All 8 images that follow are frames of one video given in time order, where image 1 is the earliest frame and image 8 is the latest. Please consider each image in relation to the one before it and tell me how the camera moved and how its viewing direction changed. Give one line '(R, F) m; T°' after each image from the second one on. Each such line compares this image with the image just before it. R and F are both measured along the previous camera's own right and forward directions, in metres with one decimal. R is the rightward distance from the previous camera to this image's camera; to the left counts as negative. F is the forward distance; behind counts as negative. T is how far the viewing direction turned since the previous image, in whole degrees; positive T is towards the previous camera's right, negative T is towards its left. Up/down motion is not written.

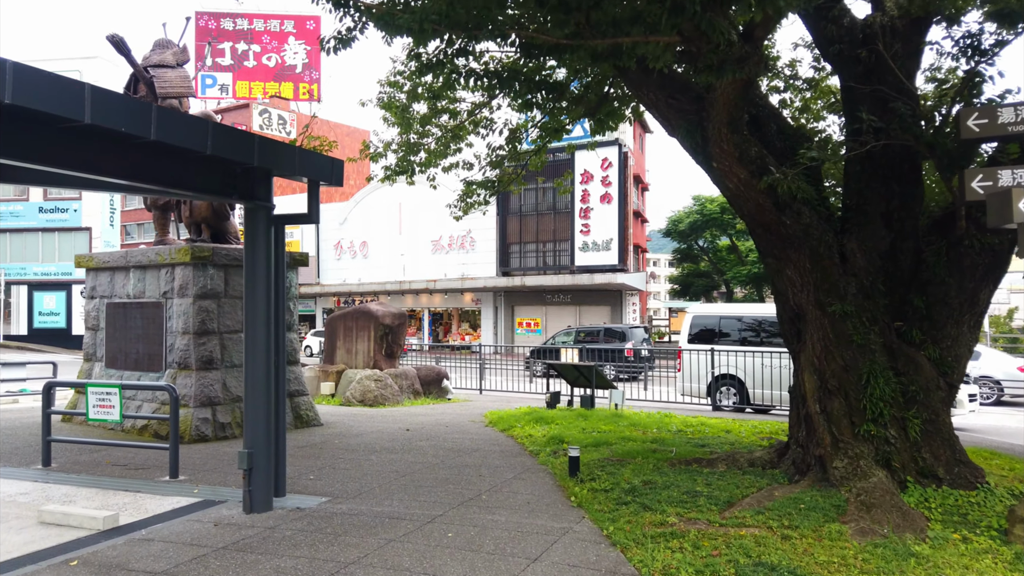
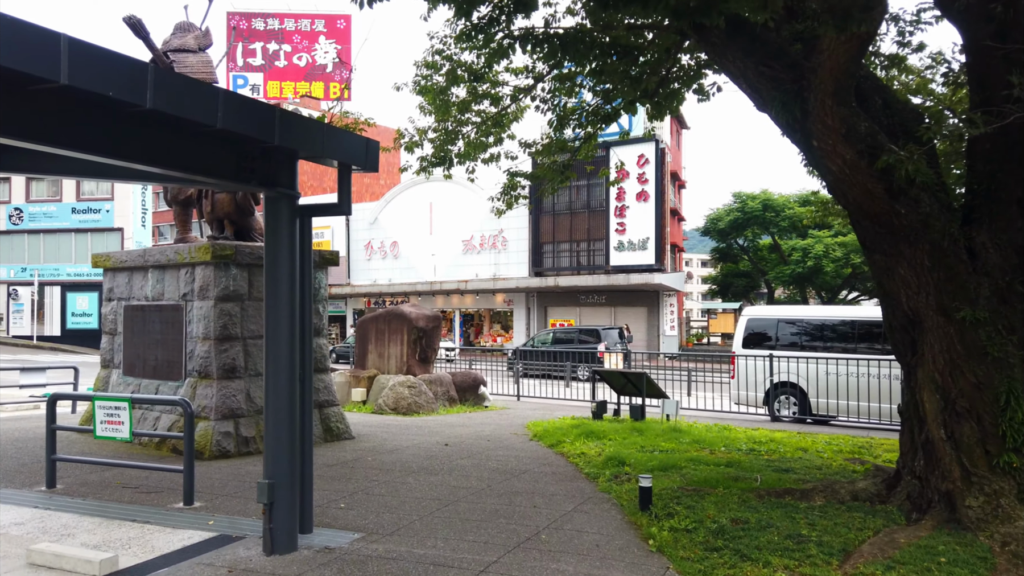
(-0.2, +0.8) m; -2°
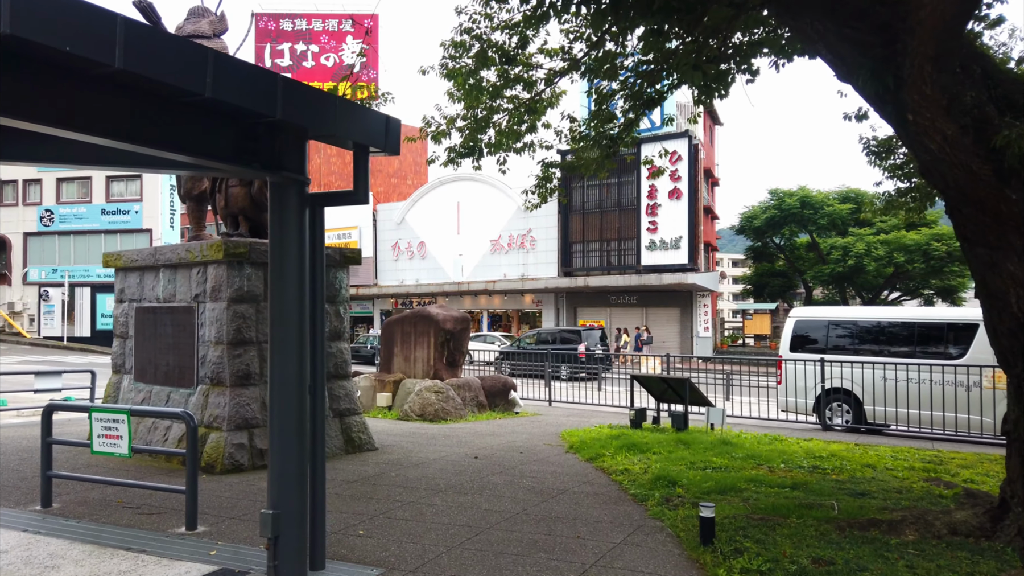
(-0.1, +0.6) m; -2°
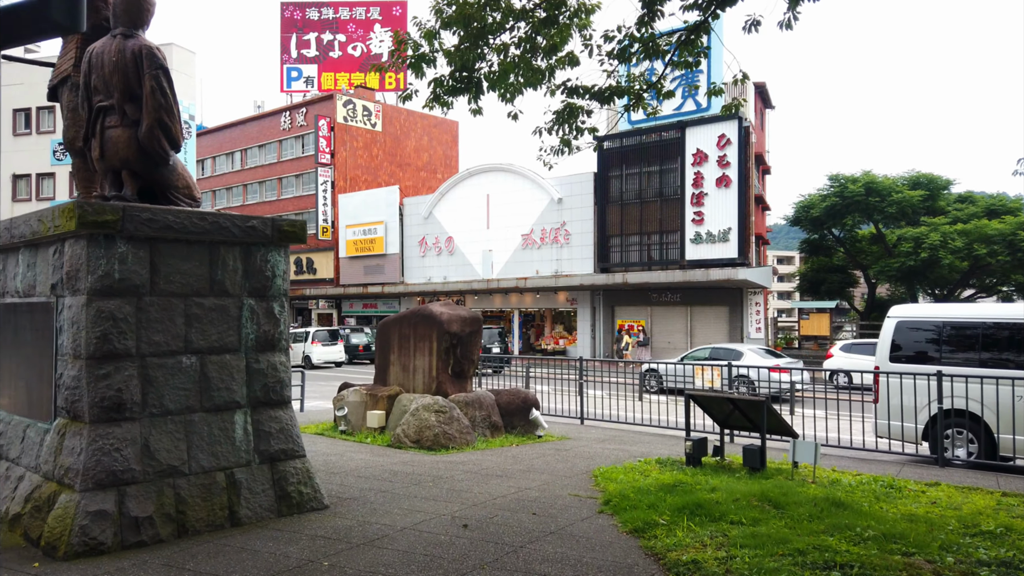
(+0.2, +2.5) m; -3°
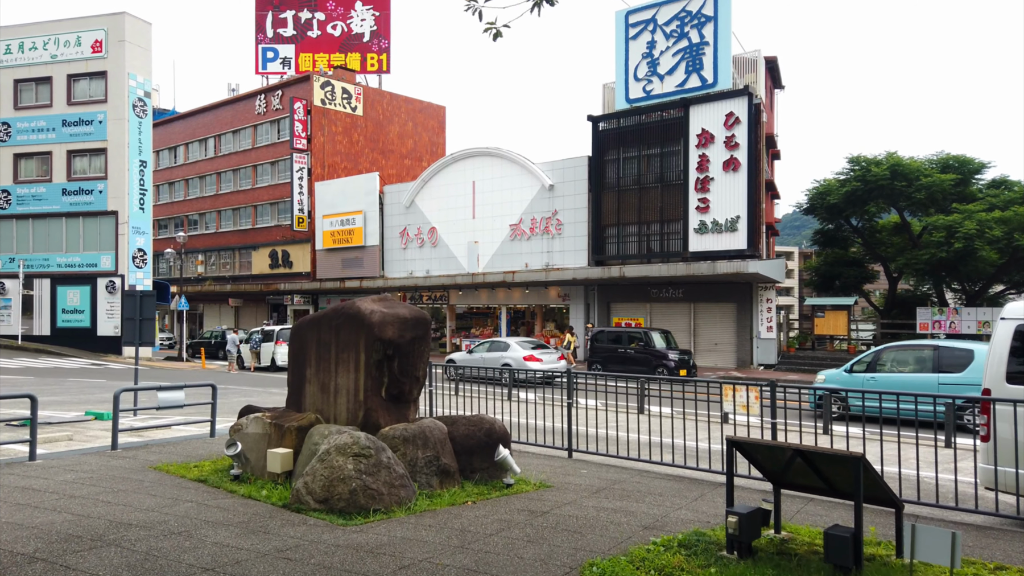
(+0.4, +3.0) m; 0°
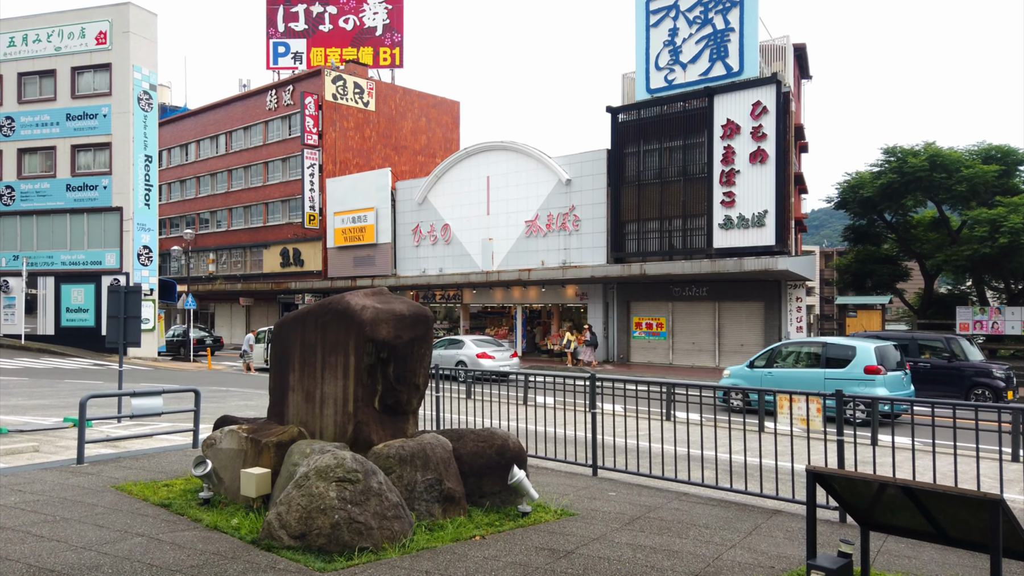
(0.0, +1.2) m; -1°
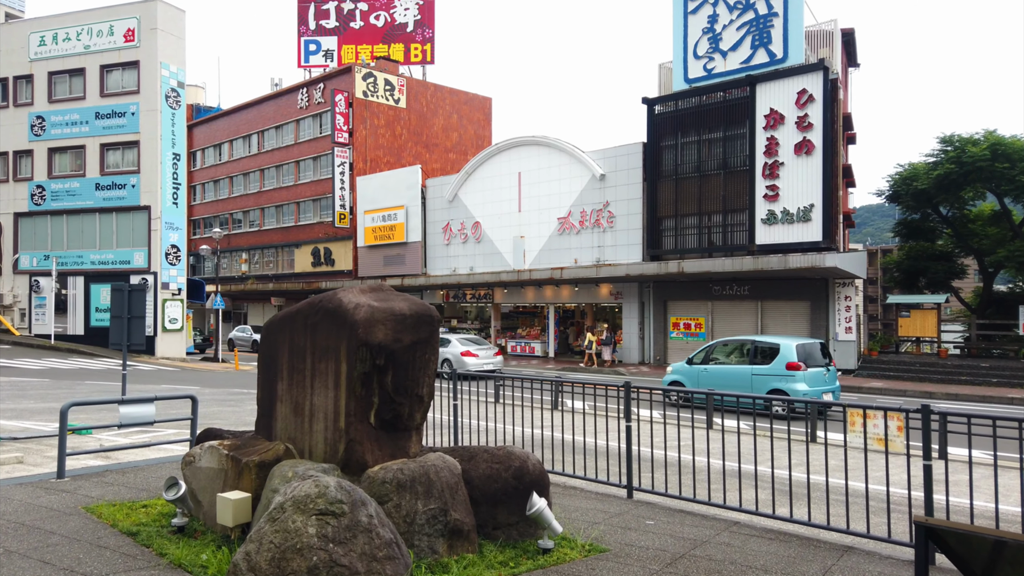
(+0.1, +1.0) m; -3°
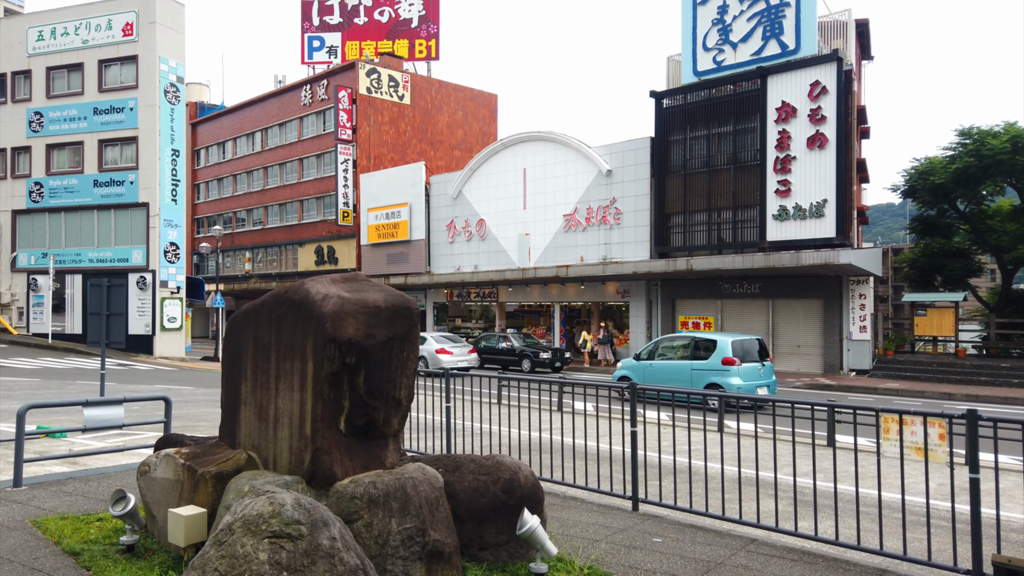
(+0.1, +0.6) m; -1°
